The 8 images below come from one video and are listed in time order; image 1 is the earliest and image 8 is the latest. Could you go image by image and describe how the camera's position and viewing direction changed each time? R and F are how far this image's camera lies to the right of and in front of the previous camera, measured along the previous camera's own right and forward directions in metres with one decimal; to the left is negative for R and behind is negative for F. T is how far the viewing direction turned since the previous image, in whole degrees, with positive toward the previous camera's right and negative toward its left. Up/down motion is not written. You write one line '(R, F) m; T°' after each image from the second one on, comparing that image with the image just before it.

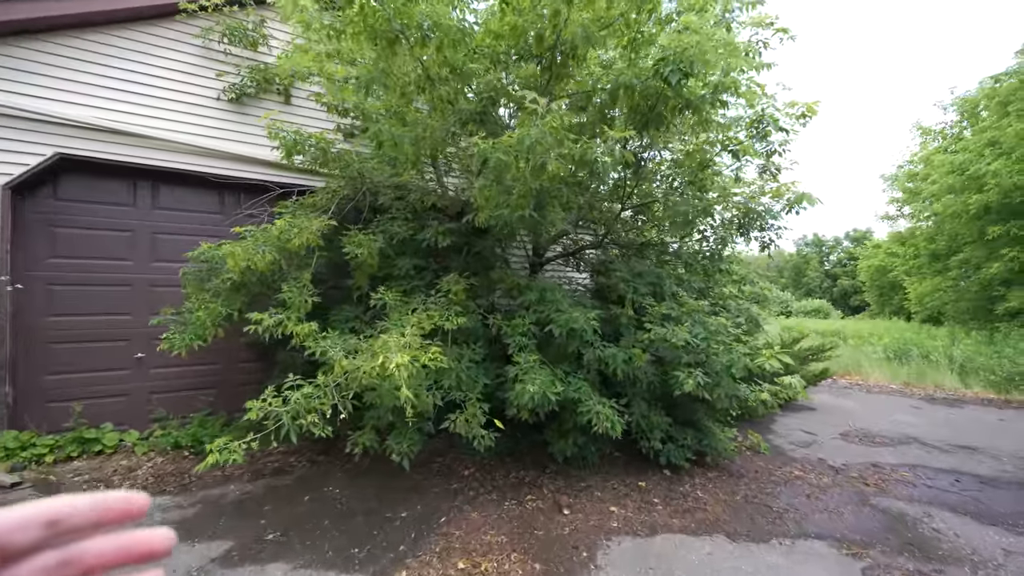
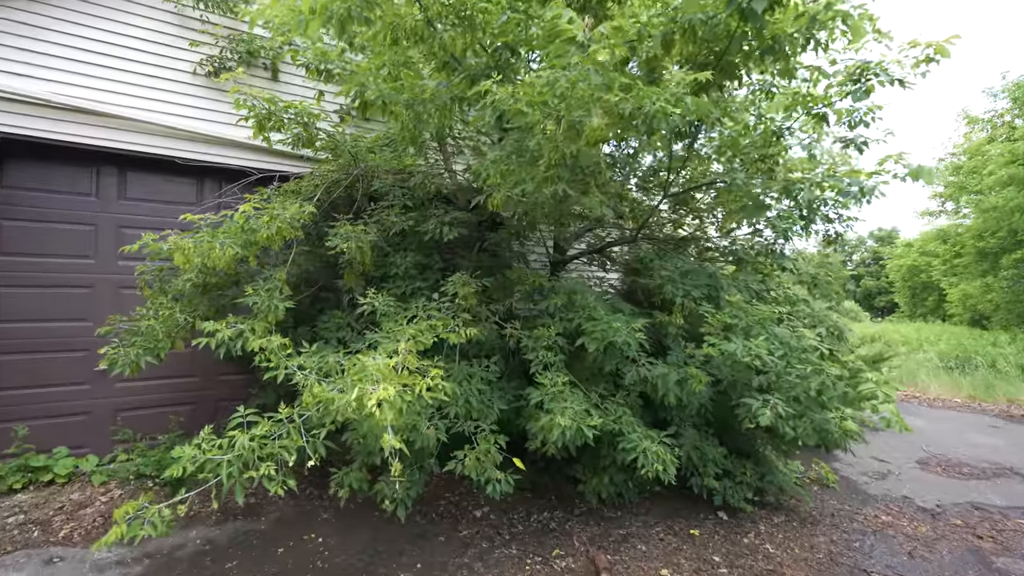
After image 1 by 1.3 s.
(-0.1, +0.8) m; -1°
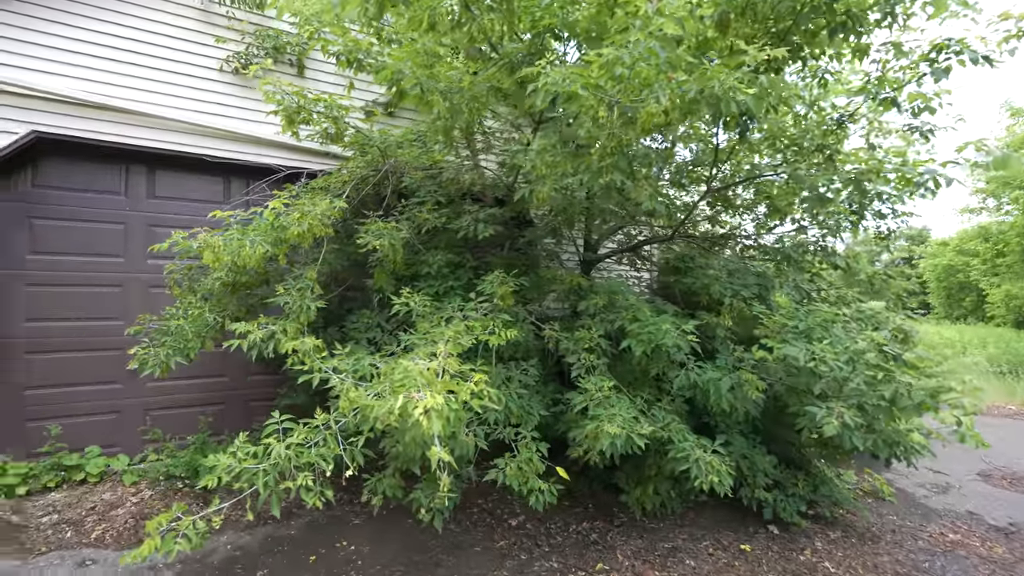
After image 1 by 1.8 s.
(-0.1, +0.2) m; -2°
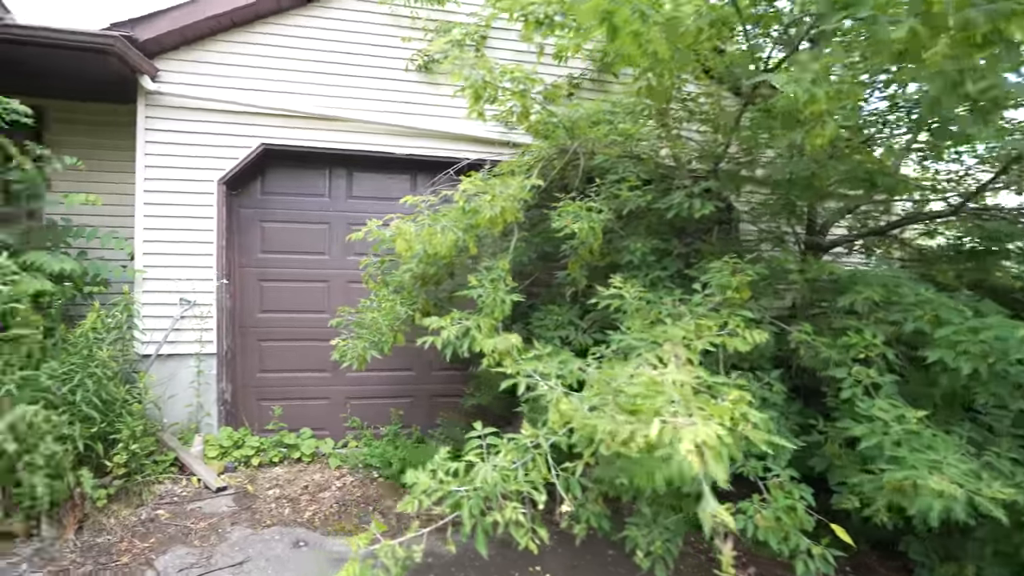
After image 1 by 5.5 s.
(-0.3, +0.5) m; -18°
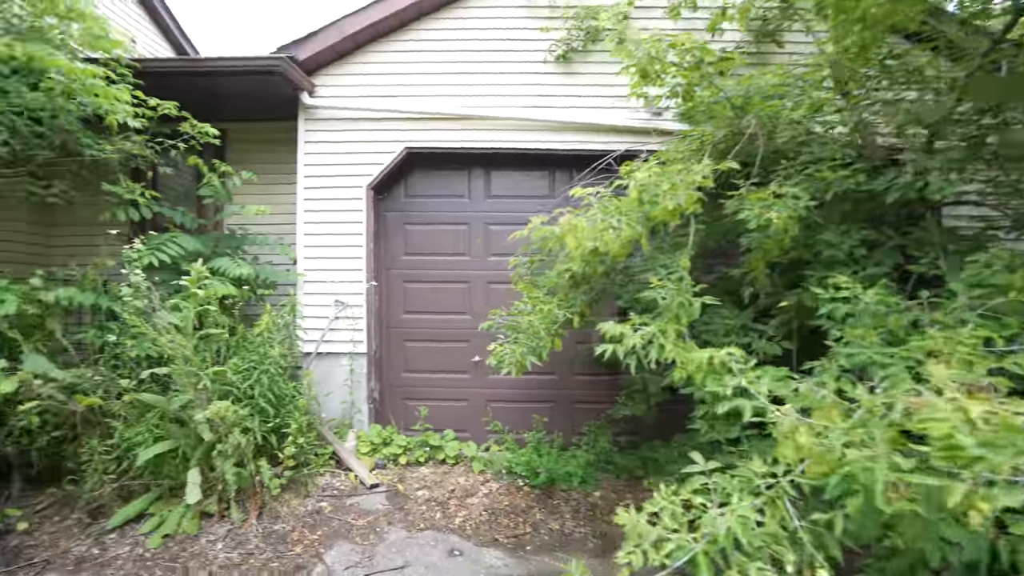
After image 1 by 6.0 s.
(-0.3, +0.2) m; -13°
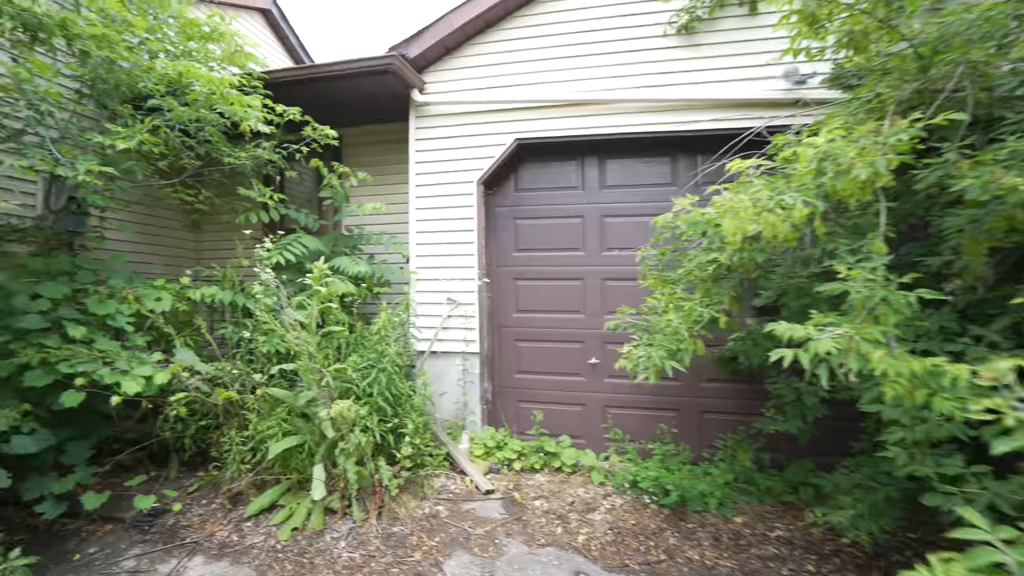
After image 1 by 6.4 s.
(-0.2, +0.3) m; -11°
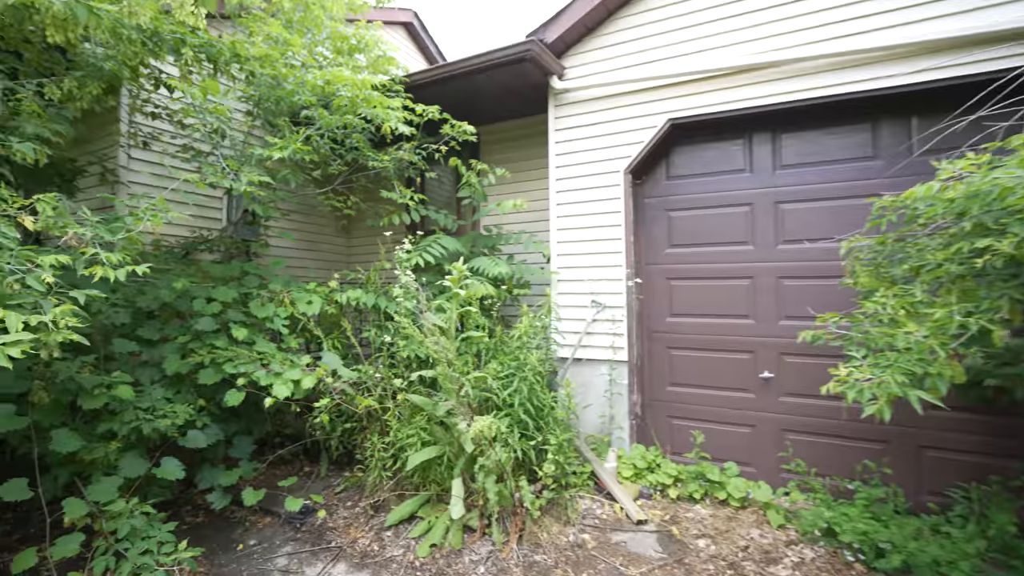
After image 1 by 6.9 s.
(-0.1, +0.4) m; -15°
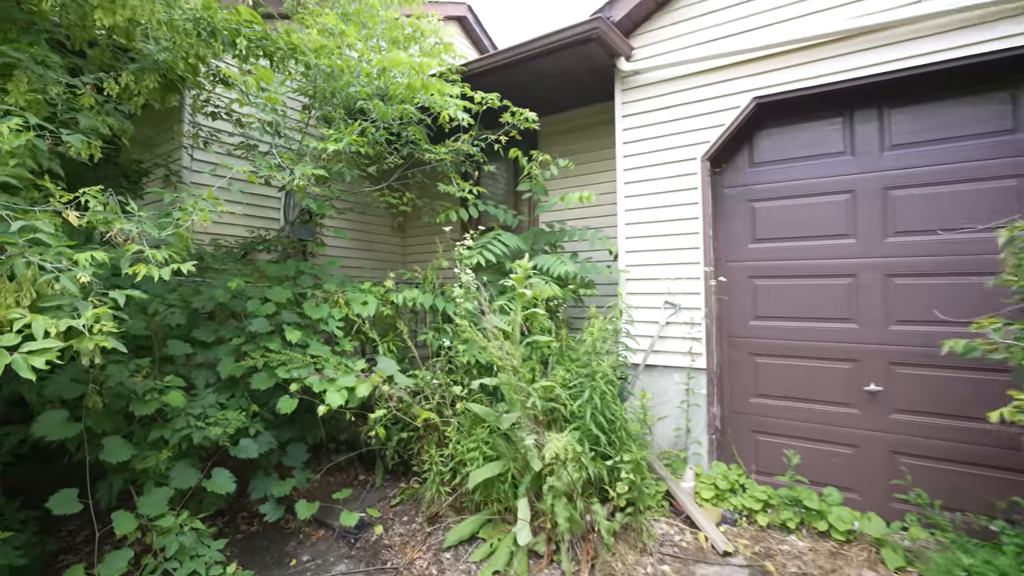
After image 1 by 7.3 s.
(-0.1, +0.3) m; -6°
